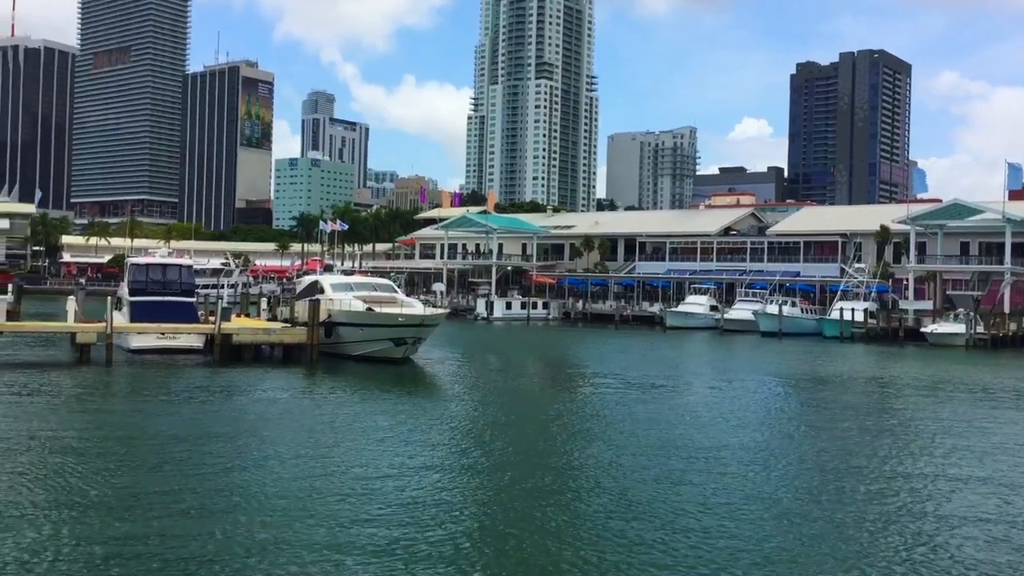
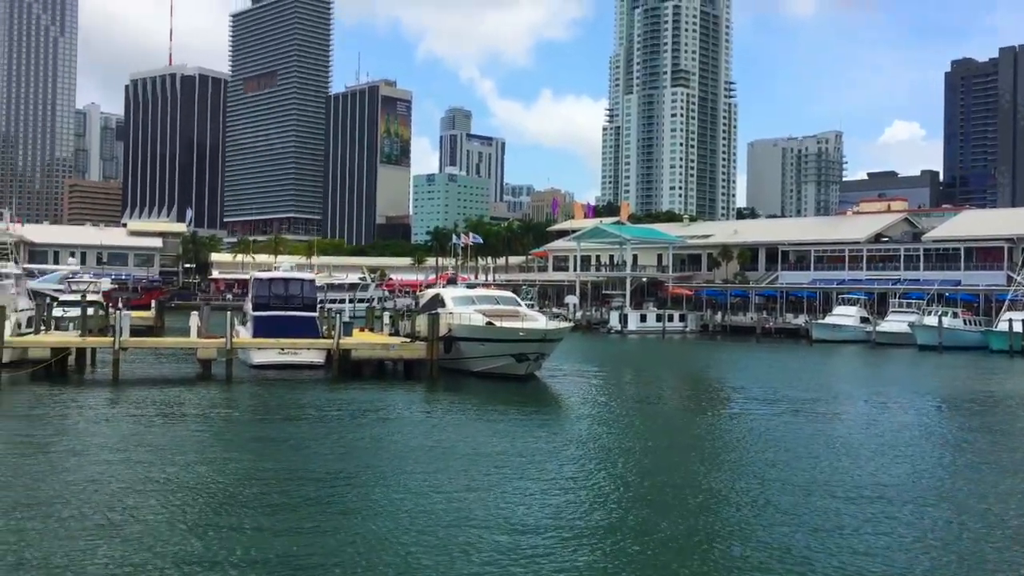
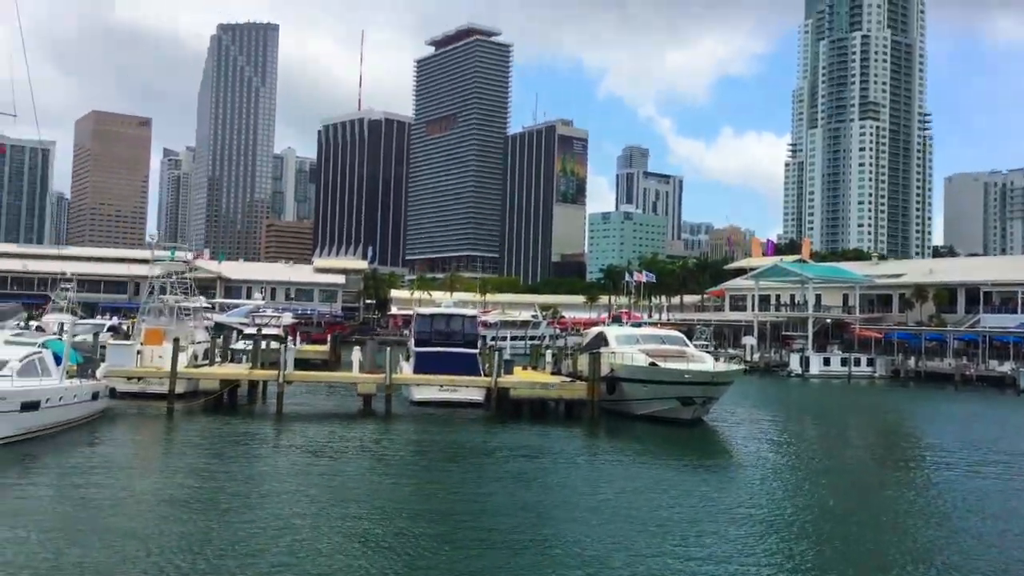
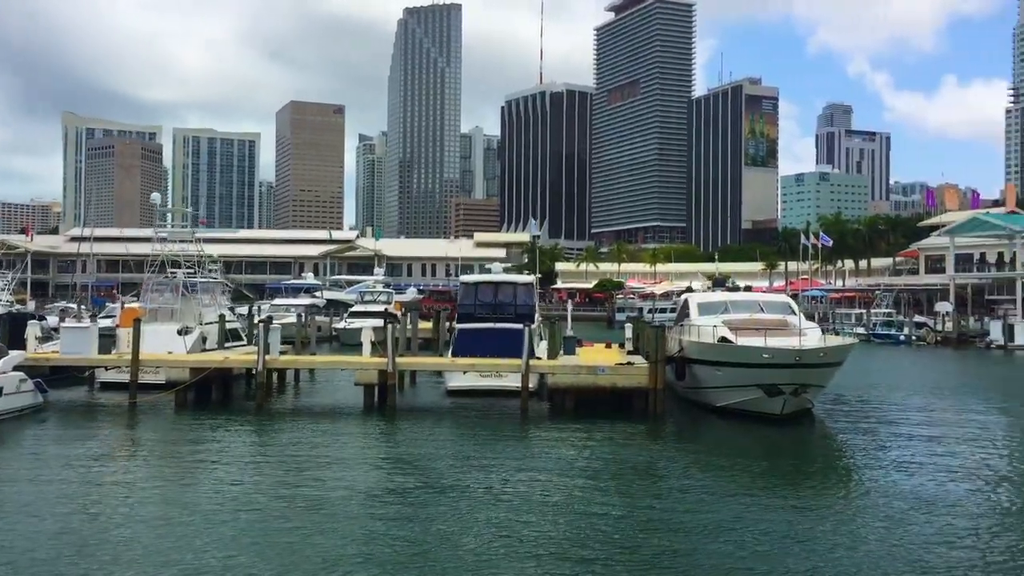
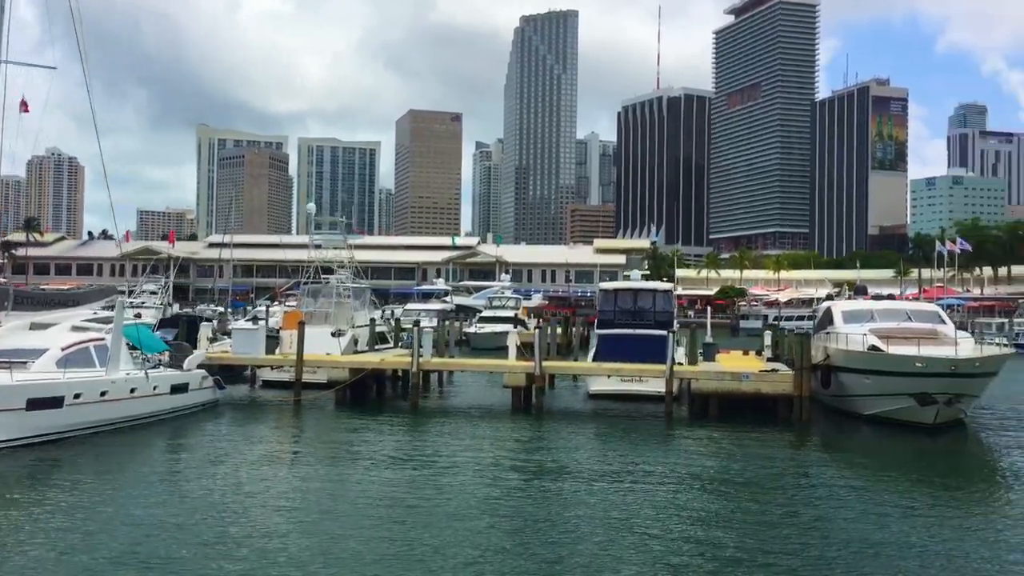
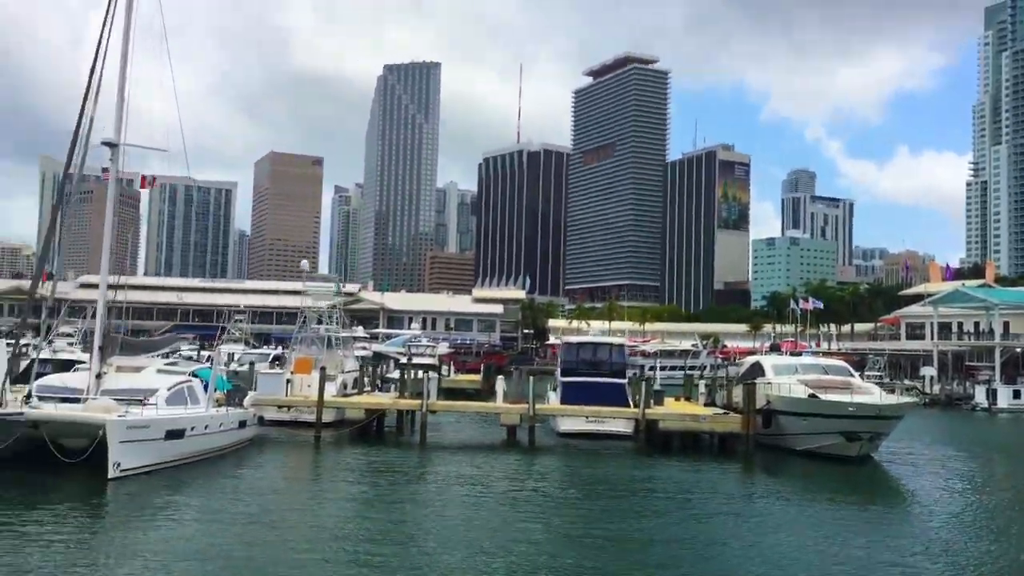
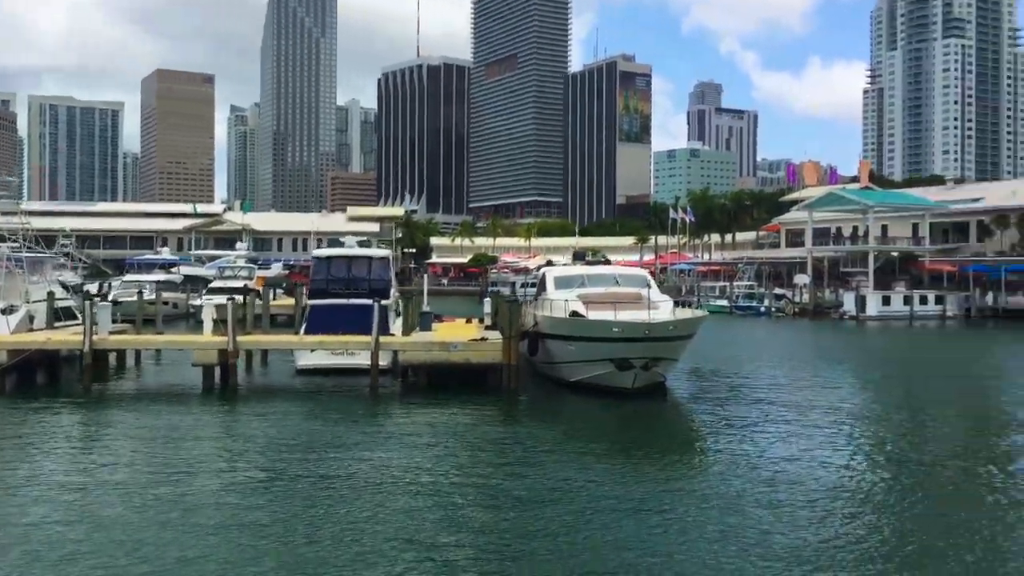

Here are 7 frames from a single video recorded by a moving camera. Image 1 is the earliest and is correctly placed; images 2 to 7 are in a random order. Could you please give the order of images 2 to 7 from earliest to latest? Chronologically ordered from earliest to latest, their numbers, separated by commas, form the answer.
2, 3, 6, 5, 4, 7
